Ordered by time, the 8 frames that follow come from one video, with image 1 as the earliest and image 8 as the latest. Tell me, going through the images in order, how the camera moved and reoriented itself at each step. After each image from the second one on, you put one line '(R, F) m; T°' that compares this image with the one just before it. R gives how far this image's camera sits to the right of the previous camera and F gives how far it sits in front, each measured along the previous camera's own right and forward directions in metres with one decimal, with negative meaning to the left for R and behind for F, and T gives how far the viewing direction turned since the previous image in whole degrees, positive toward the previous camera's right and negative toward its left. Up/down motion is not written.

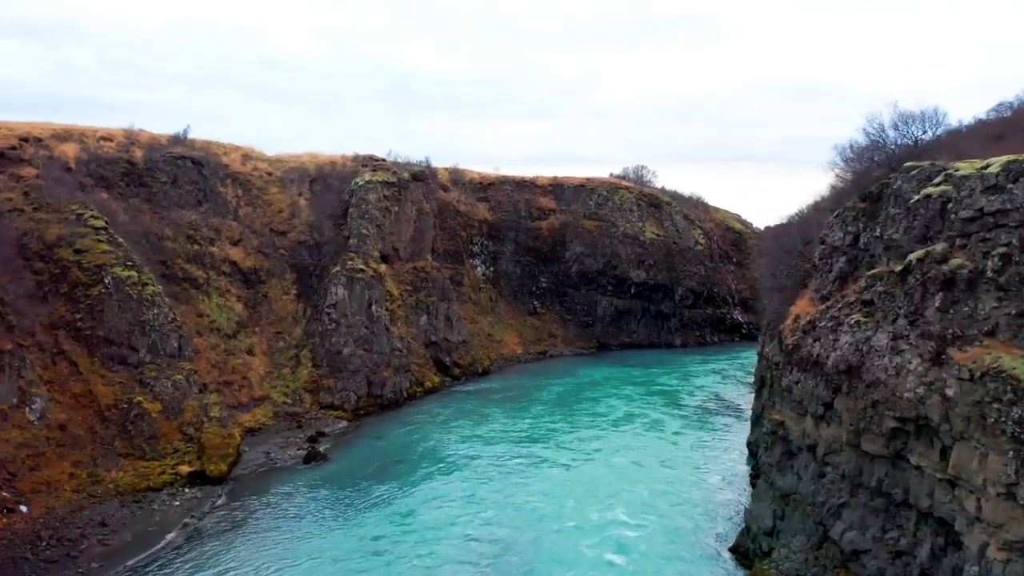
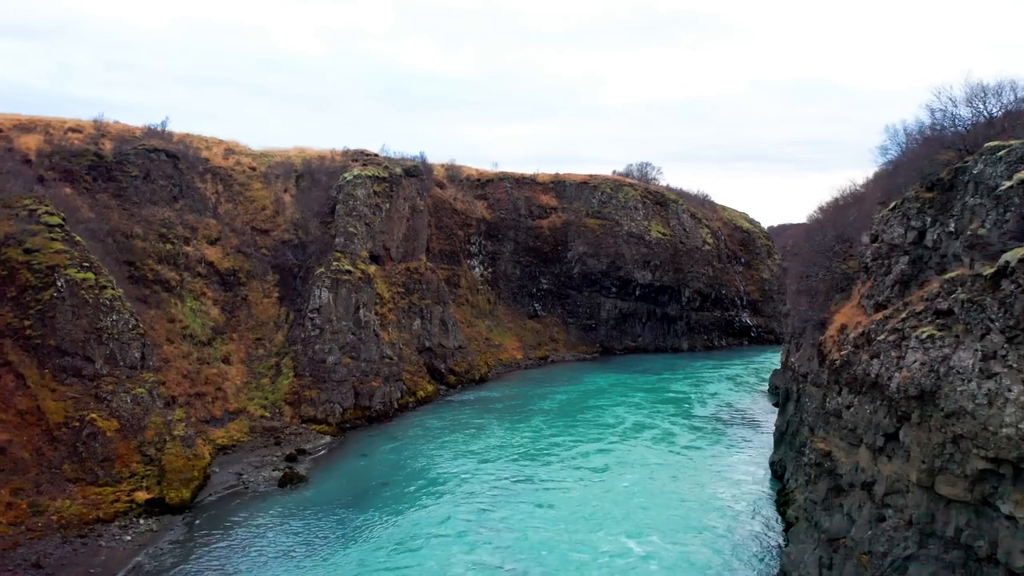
(0.0, +3.0) m; 0°
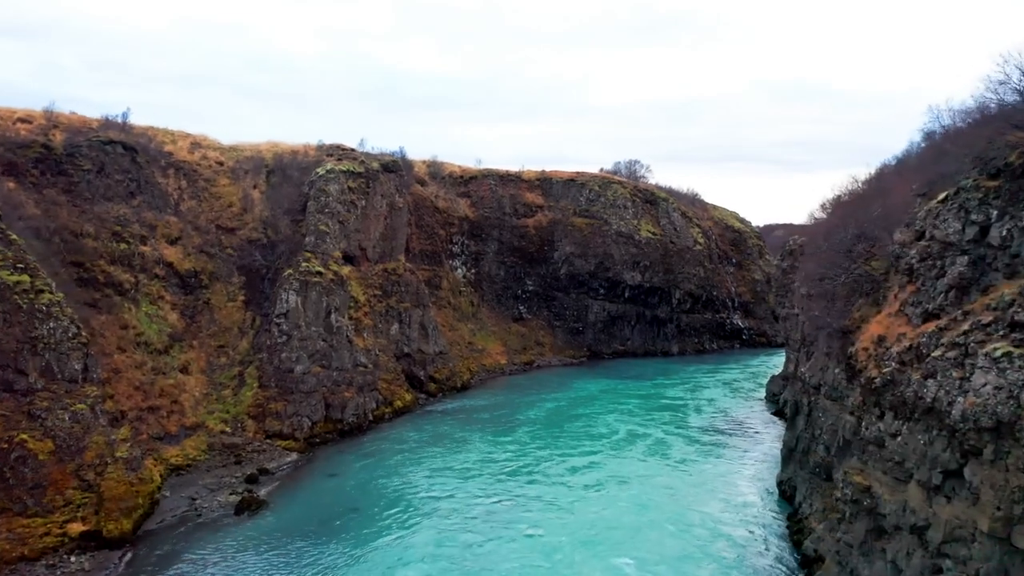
(0.0, +2.6) m; +1°
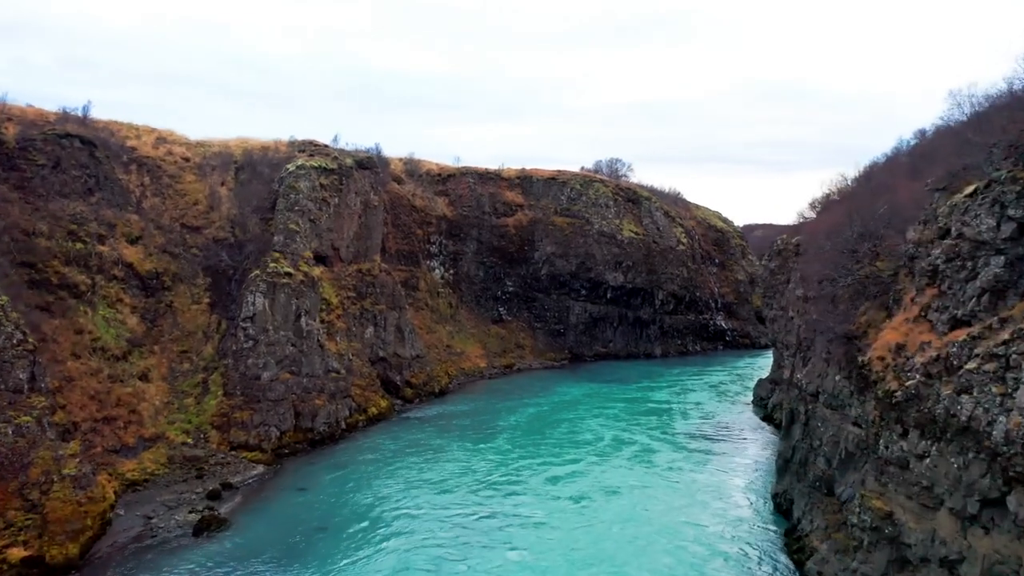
(0.0, +1.5) m; +1°
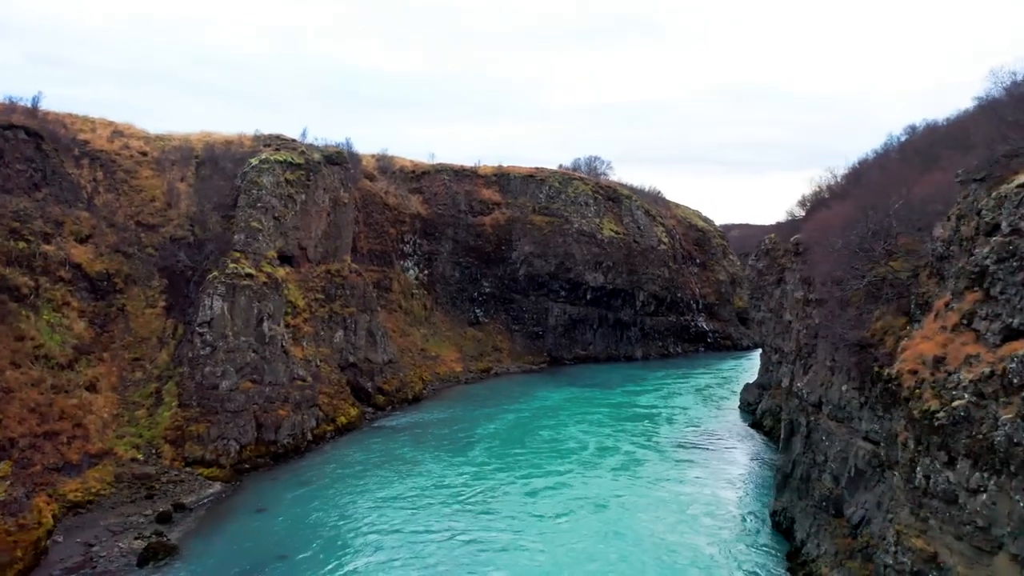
(-0.1, +1.9) m; +2°
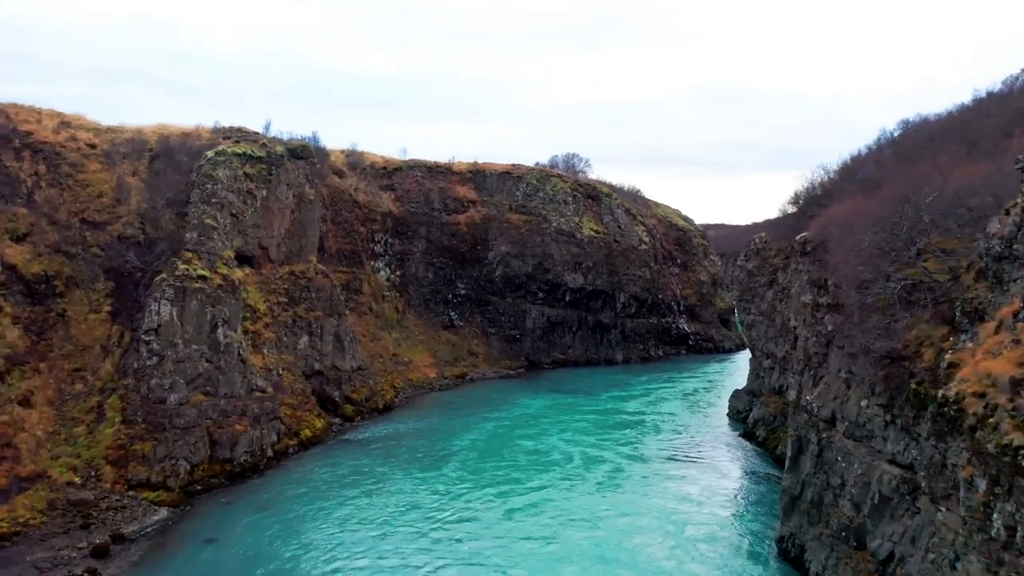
(-0.1, +2.3) m; +2°
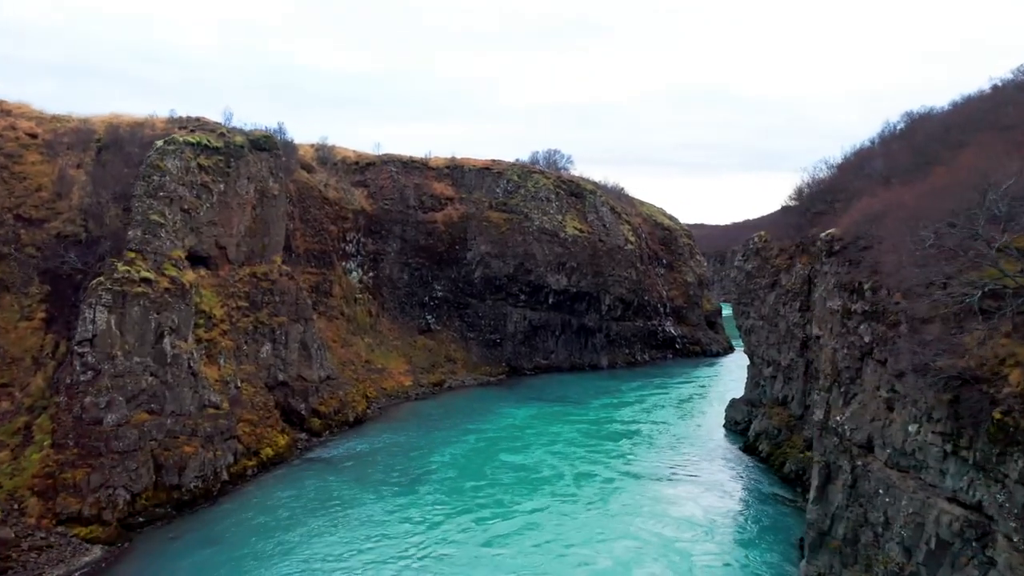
(-0.2, +2.8) m; +2°
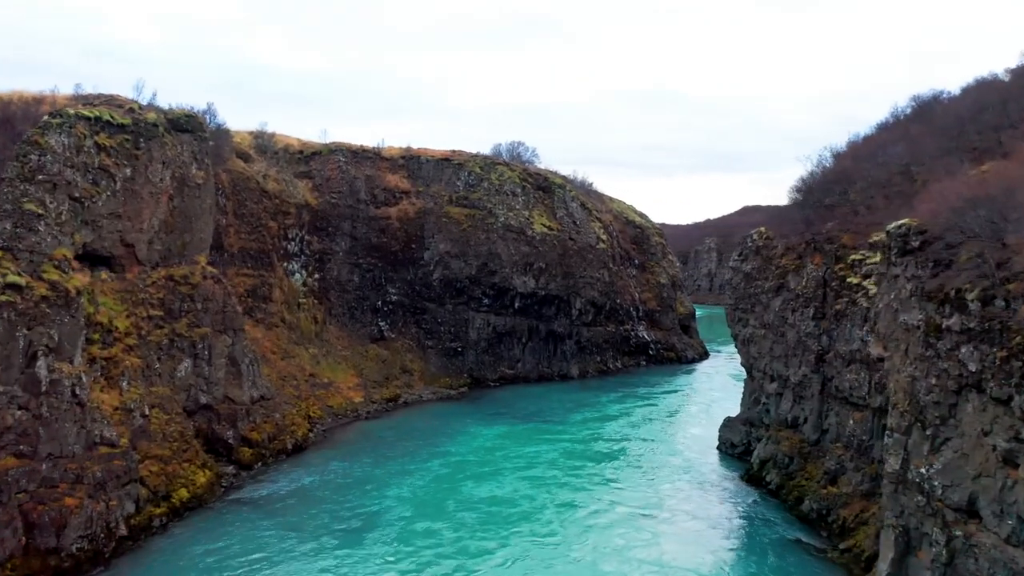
(-0.3, +4.7) m; +3°
